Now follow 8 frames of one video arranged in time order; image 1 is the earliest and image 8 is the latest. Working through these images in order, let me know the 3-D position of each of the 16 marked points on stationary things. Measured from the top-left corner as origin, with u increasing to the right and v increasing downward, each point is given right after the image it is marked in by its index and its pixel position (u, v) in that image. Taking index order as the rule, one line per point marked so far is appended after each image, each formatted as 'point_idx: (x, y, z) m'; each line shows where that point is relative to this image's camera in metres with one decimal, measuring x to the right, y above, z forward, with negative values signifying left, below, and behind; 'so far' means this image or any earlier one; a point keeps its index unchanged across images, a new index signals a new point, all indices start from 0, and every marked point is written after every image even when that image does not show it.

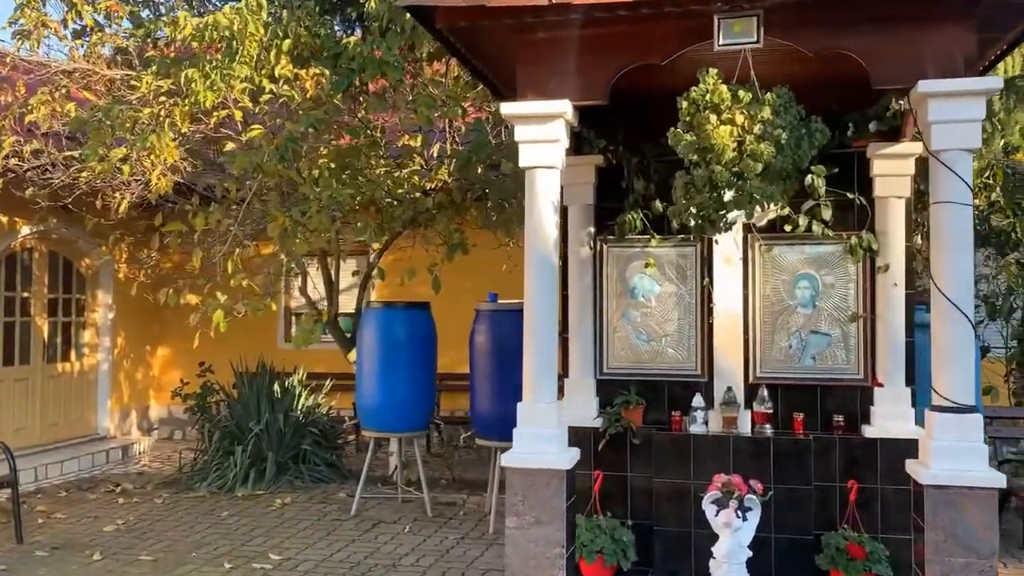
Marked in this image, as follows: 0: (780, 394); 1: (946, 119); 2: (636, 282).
0: (+1.5, -0.6, +4.9) m
1: (+1.7, +0.7, +3.4) m
2: (+0.7, 0.0, +5.1) m
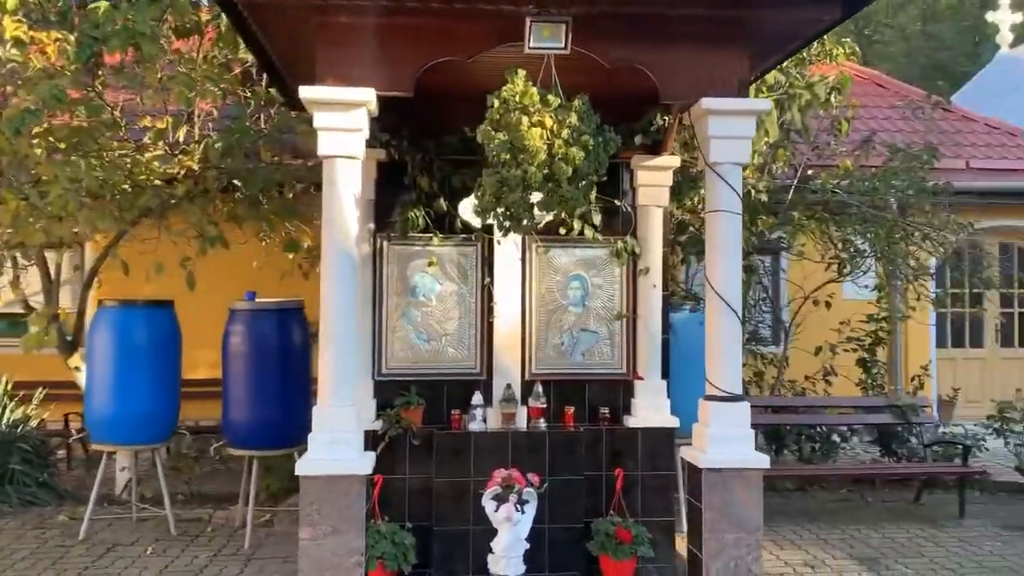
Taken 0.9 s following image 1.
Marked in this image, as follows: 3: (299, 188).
0: (+0.2, -0.6, +5.1) m
1: (+0.9, +0.7, +3.8) m
2: (-0.5, 0.0, +5.0) m
3: (-1.5, +0.7, +6.2) m
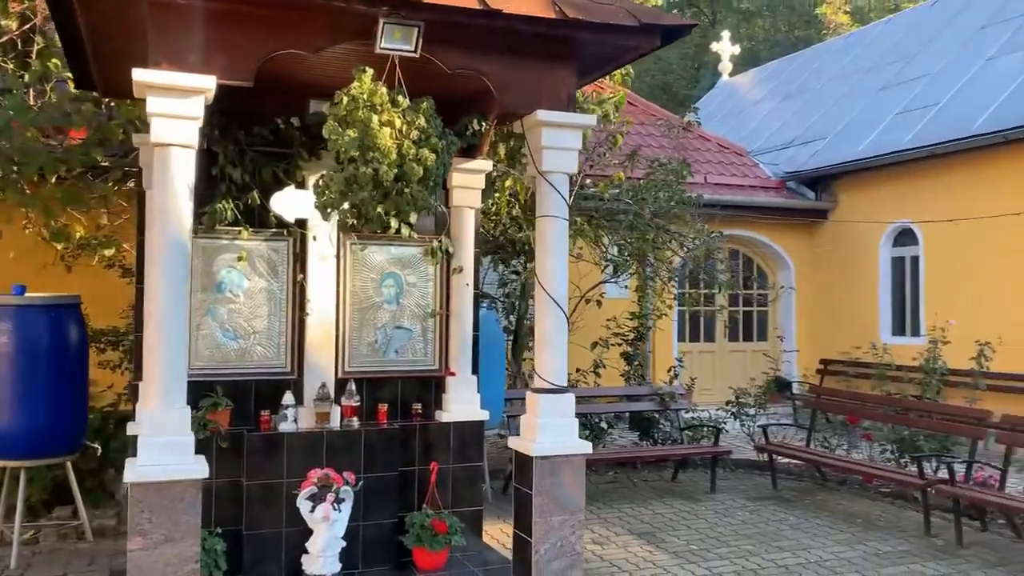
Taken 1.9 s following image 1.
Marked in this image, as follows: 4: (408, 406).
0: (-0.9, -0.6, +5.1) m
1: (+0.2, +0.7, +4.0) m
2: (-1.6, +0.1, +4.8) m
3: (-2.8, +0.7, +5.7) m
4: (-0.6, -0.7, +5.2) m
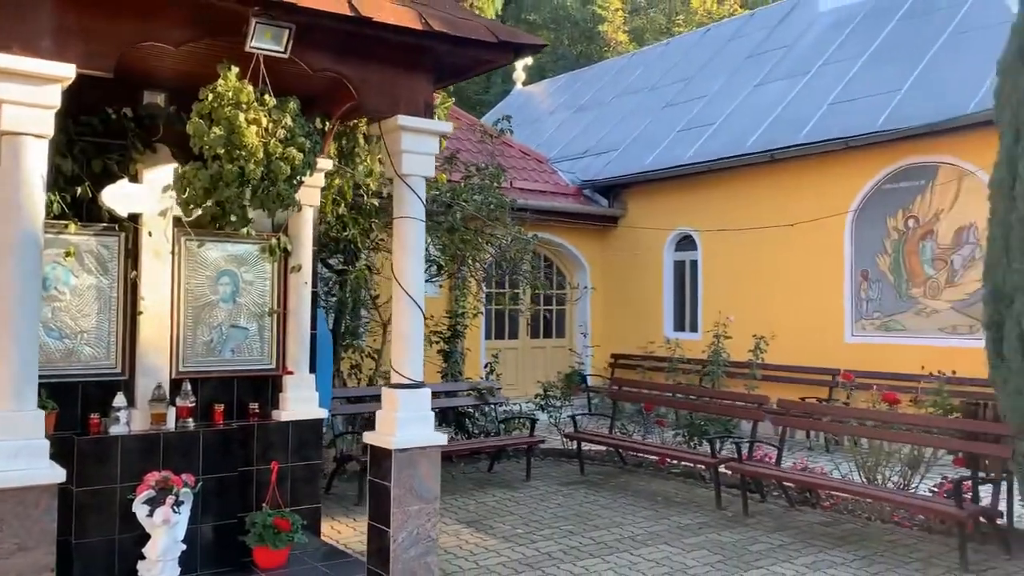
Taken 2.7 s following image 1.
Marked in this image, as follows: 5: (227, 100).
0: (-1.8, -0.6, +5.0) m
1: (-0.5, +0.7, +4.2) m
2: (-2.4, +0.1, +4.5) m
3: (-3.8, +0.8, +5.1) m
4: (-1.6, -0.7, +5.2) m
5: (-1.1, +0.7, +3.5) m
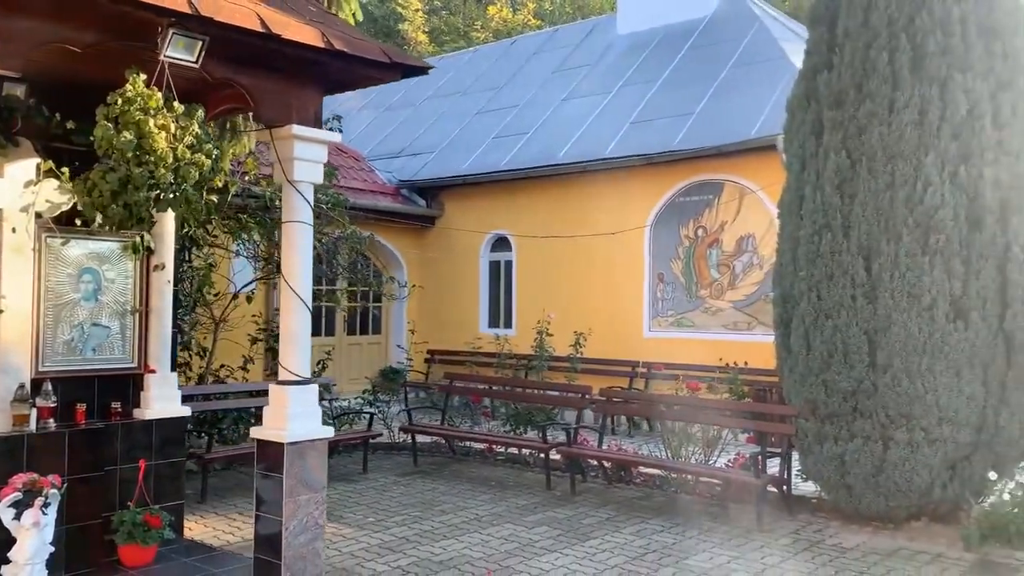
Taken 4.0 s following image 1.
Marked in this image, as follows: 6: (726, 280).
0: (-2.5, -0.5, +4.9) m
1: (-1.0, +0.7, +4.4) m
2: (-3.0, +0.1, +4.3) m
3: (-4.5, +0.8, +4.5) m
4: (-2.3, -0.7, +5.1) m
5: (-1.5, +0.7, +3.6) m
6: (+2.4, +0.1, +10.0) m
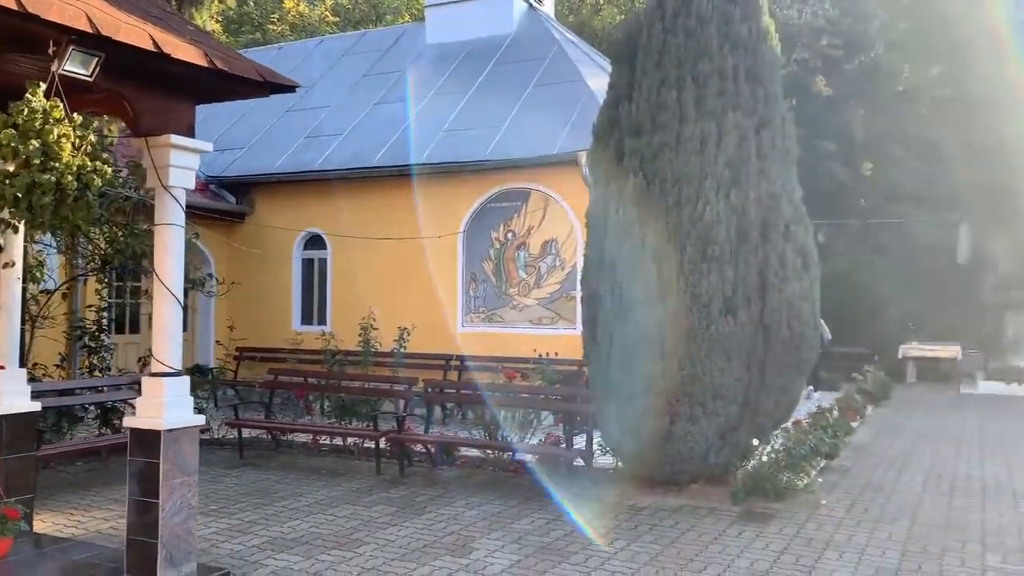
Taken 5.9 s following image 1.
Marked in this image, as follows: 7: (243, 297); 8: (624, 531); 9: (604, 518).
0: (-3.3, -0.5, +4.9) m
1: (-1.8, +0.7, +4.8) m
2: (-3.6, +0.1, +4.2) m
3: (-5.1, +0.8, +4.0) m
4: (-3.2, -0.7, +5.1) m
5: (-2.0, +0.7, +3.9) m
6: (+0.3, +0.1, +11.0) m
7: (-4.0, -0.1, +13.2) m
8: (+0.8, -1.7, +6.2) m
9: (+0.7, -1.7, +6.5) m
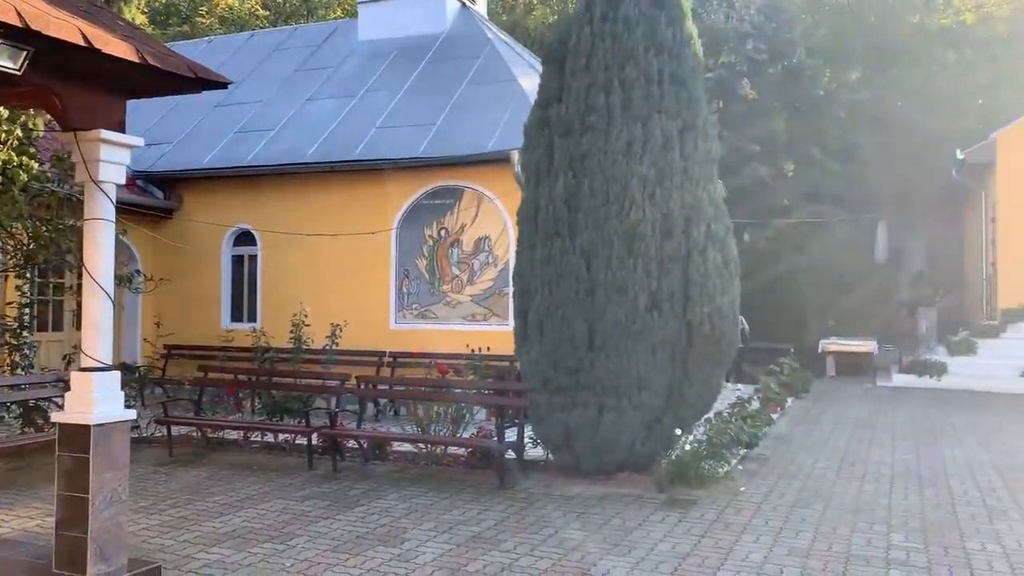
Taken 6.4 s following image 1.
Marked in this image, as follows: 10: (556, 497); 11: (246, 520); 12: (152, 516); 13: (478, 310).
0: (-3.7, -0.5, +4.8) m
1: (-2.2, +0.7, +4.8) m
2: (-3.9, +0.1, +4.0) m
3: (-5.4, +0.9, +3.8) m
4: (-3.6, -0.6, +5.0) m
5: (-2.4, +0.8, +3.8) m
6: (-0.6, +0.1, +11.2) m
7: (-5.0, -0.1, +13.0) m
8: (+0.3, -1.6, +6.4) m
9: (+0.2, -1.6, +6.7) m
10: (+0.3, -1.6, +7.0) m
11: (-1.9, -1.6, +6.3) m
12: (-2.6, -1.6, +6.3) m
13: (-0.4, -0.3, +11.1) m
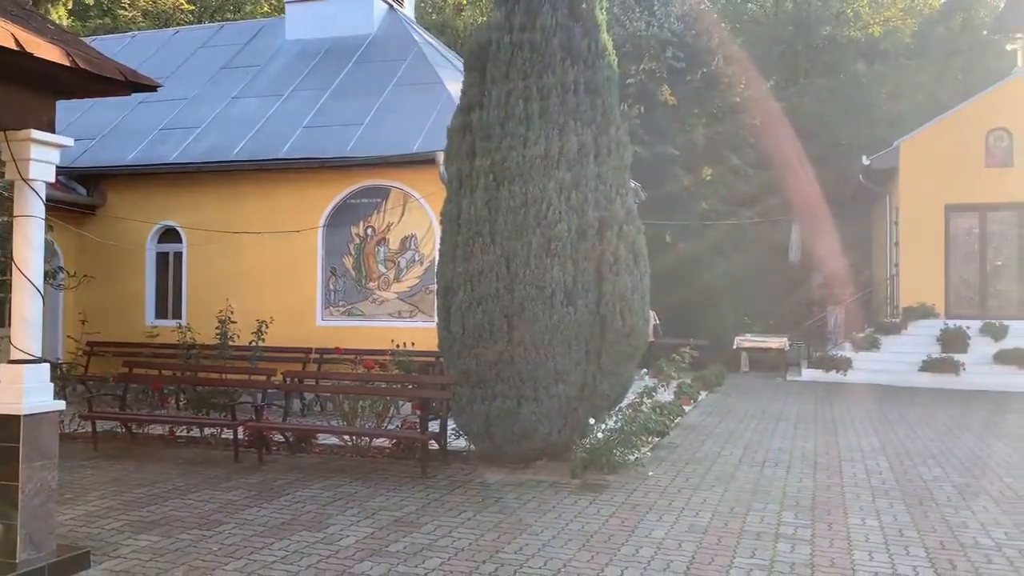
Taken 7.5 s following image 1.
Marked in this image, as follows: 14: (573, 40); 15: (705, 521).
0: (-4.1, -0.5, +4.8) m
1: (-2.6, +0.7, +4.9) m
2: (-4.3, +0.2, +4.1) m
3: (-5.8, +0.9, +3.7) m
4: (-4.1, -0.6, +5.1) m
5: (-2.7, +0.8, +4.0) m
6: (-1.6, +0.2, +11.4) m
7: (-6.1, 0.0, +12.9) m
8: (-0.3, -1.6, +6.7) m
9: (-0.5, -1.6, +7.0) m
10: (-0.3, -1.6, +7.4) m
11: (-2.5, -1.6, +6.5) m
12: (-3.1, -1.6, +6.5) m
13: (-1.4, -0.2, +11.4) m
14: (+0.5, +2.2, +7.9) m
15: (+1.4, -1.6, +6.2) m
